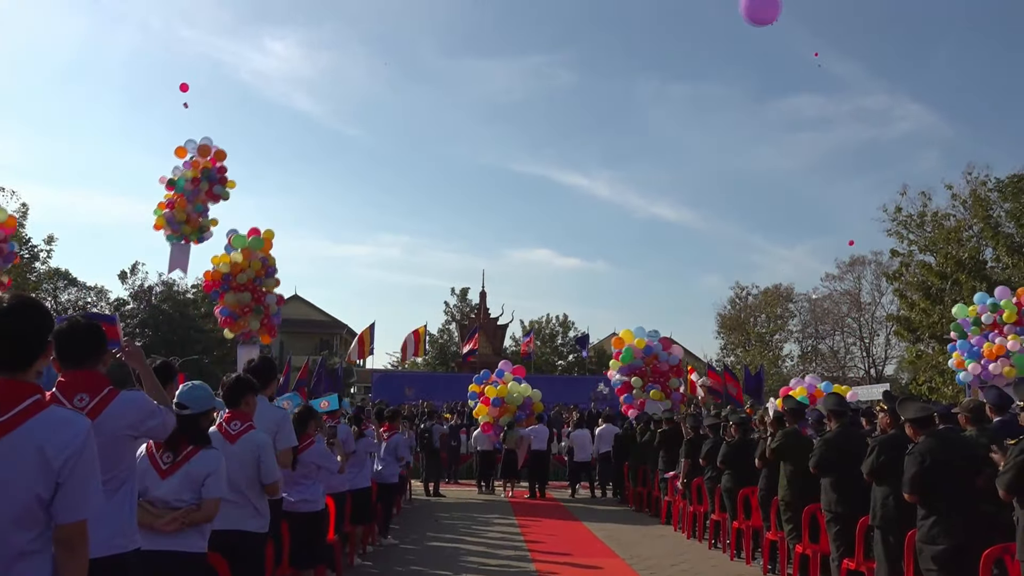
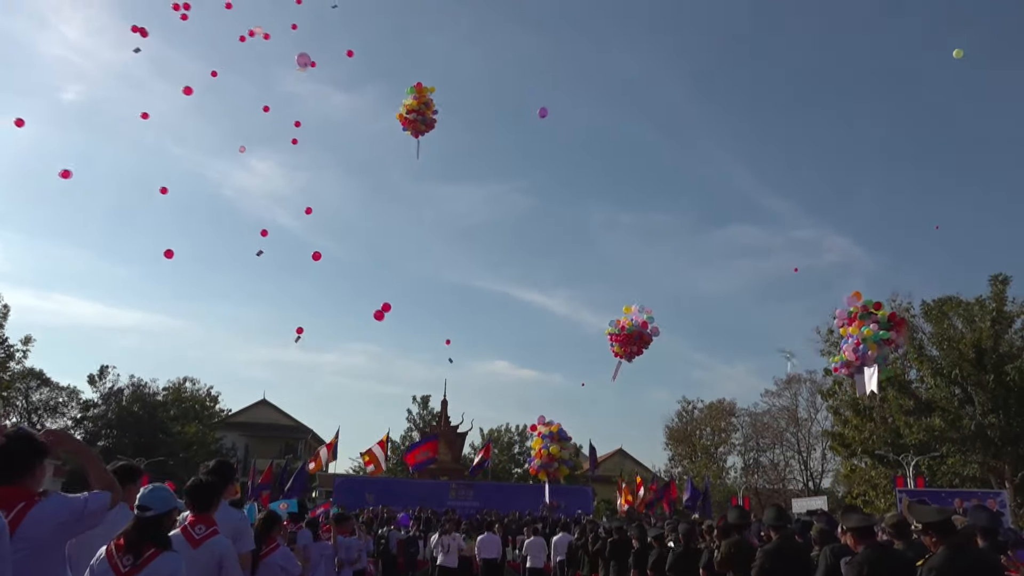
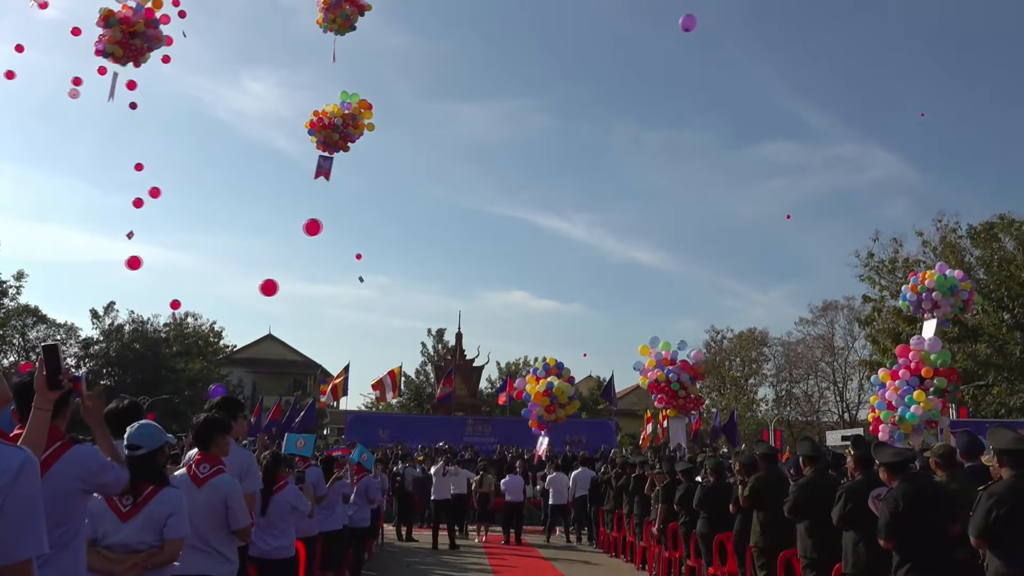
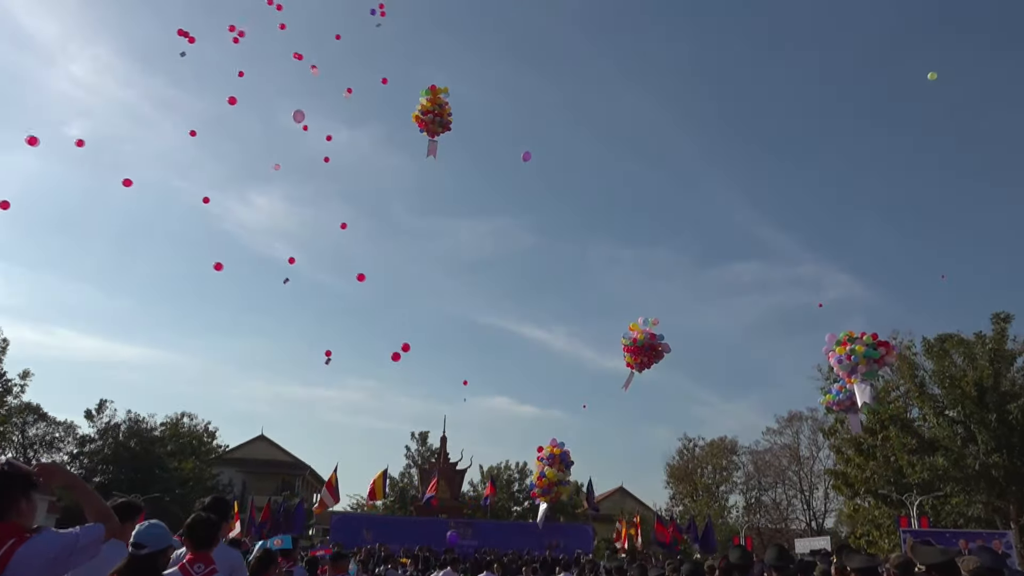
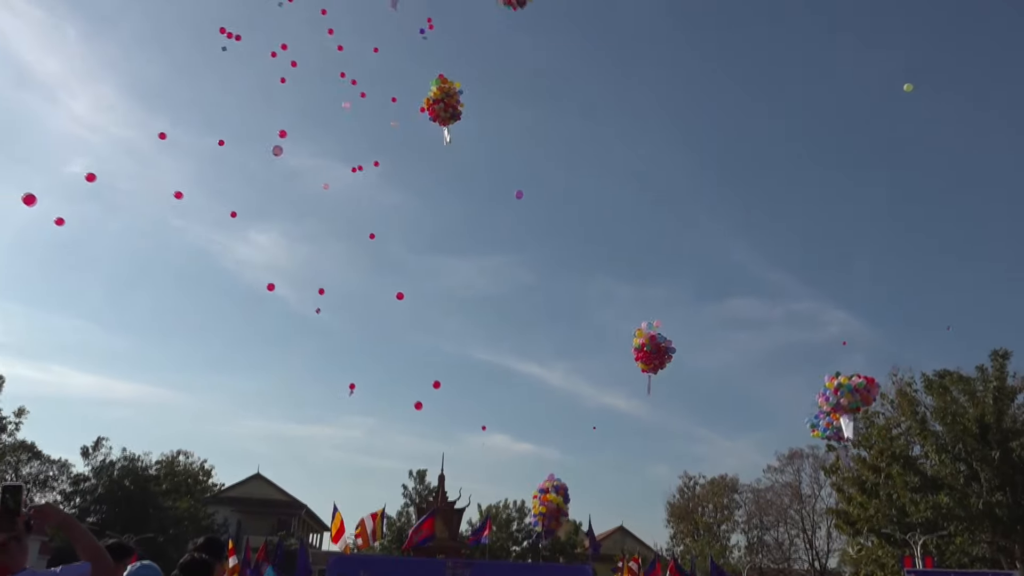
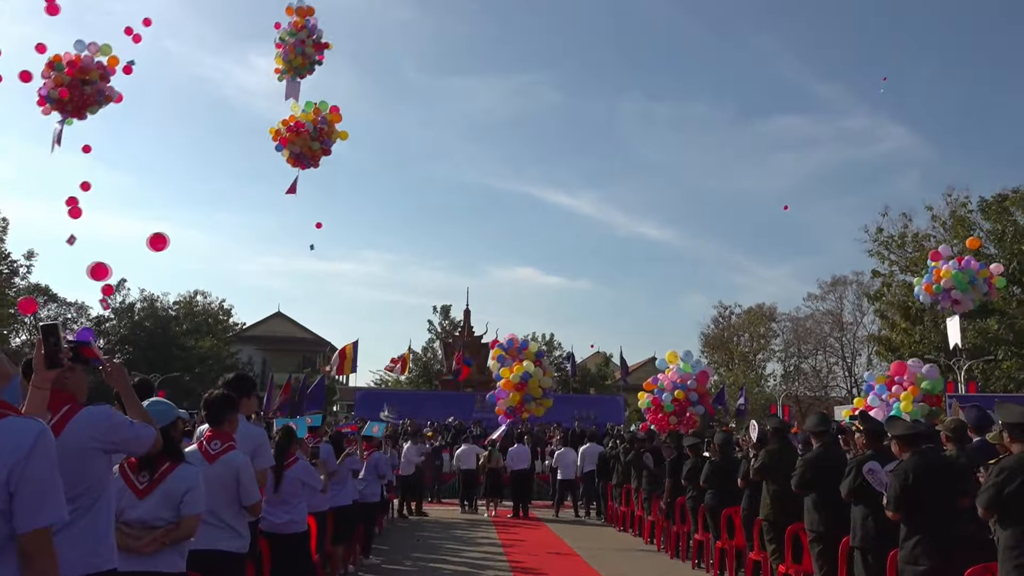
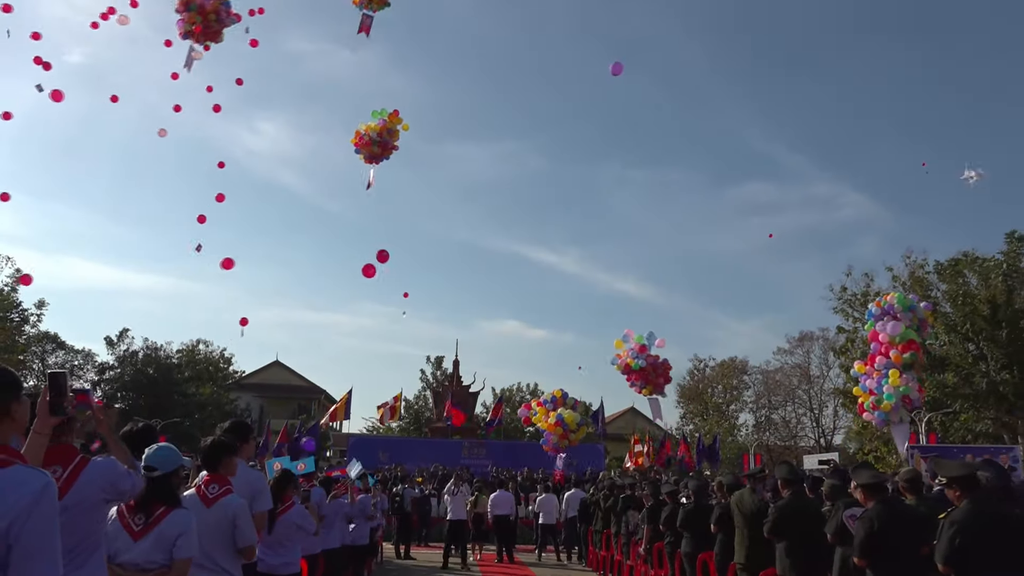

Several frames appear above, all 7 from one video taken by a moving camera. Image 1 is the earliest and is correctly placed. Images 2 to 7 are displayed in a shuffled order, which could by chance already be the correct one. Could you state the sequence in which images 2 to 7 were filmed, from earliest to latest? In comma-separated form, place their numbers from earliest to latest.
6, 3, 7, 2, 4, 5
